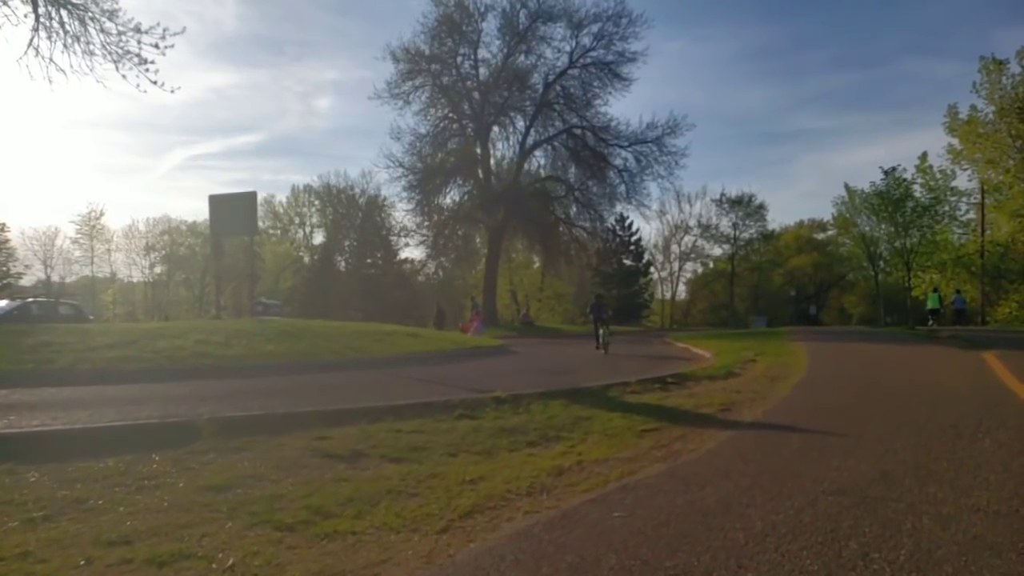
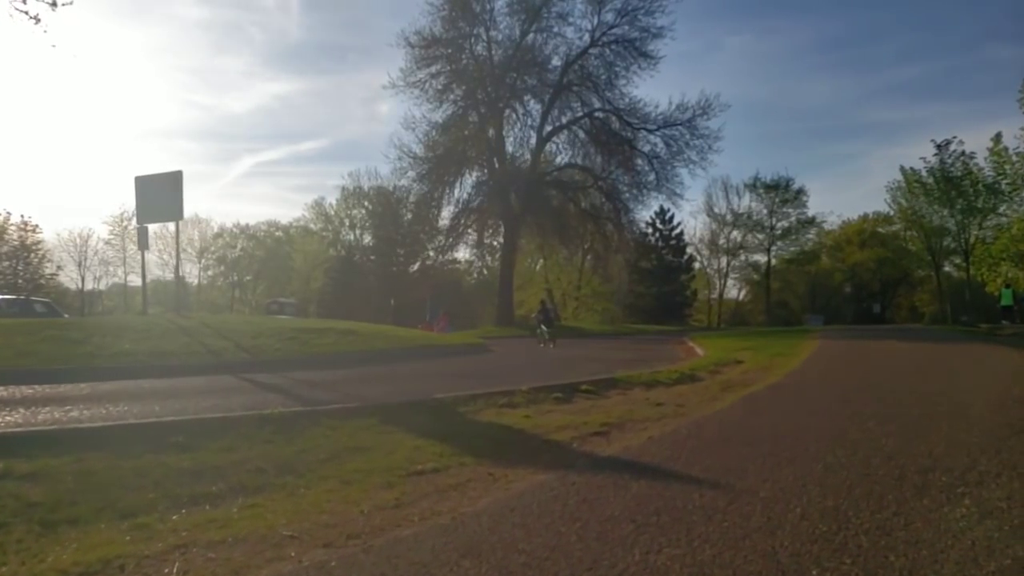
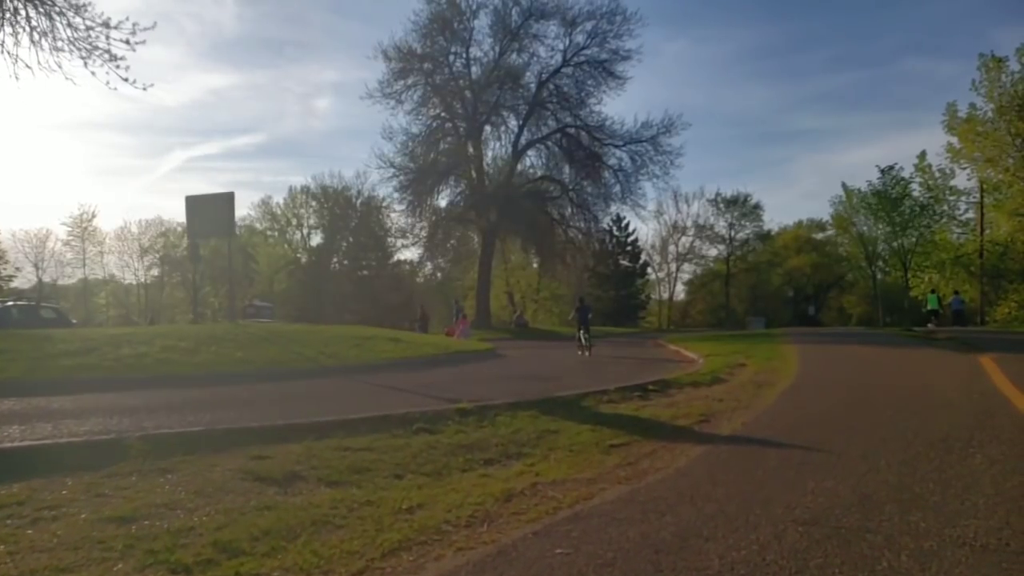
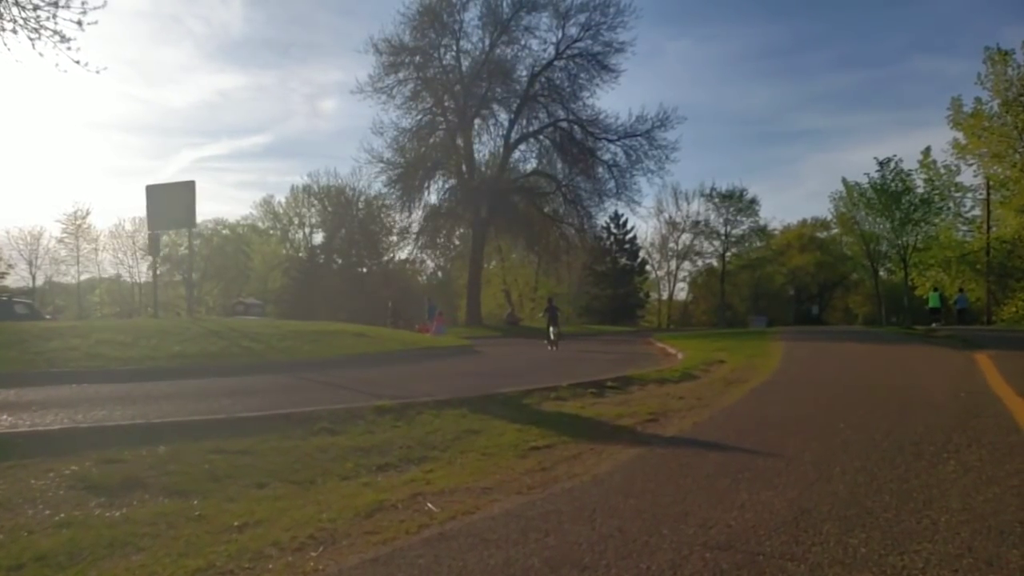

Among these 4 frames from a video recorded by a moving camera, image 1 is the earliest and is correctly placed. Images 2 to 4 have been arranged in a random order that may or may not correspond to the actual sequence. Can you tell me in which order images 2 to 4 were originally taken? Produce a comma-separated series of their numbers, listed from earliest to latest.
3, 4, 2
